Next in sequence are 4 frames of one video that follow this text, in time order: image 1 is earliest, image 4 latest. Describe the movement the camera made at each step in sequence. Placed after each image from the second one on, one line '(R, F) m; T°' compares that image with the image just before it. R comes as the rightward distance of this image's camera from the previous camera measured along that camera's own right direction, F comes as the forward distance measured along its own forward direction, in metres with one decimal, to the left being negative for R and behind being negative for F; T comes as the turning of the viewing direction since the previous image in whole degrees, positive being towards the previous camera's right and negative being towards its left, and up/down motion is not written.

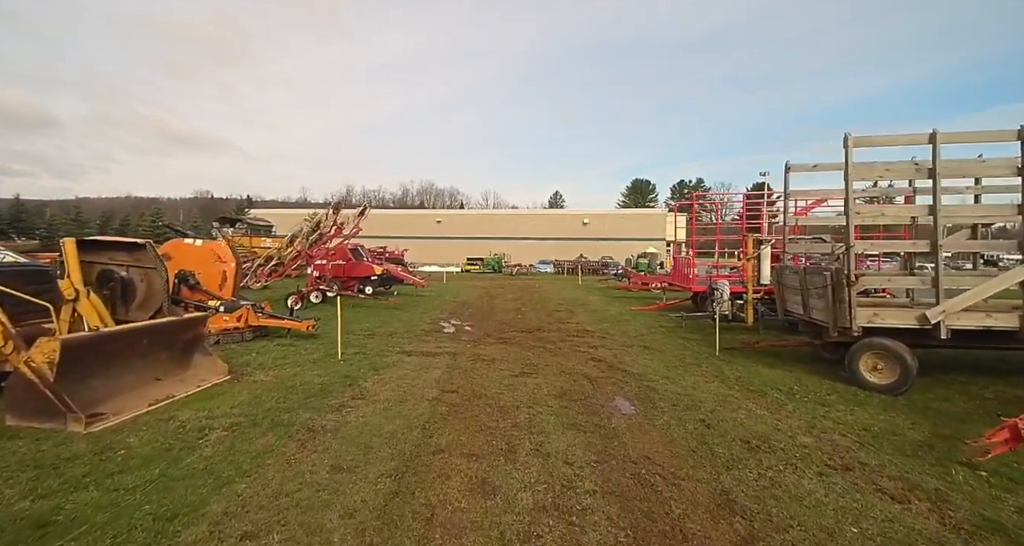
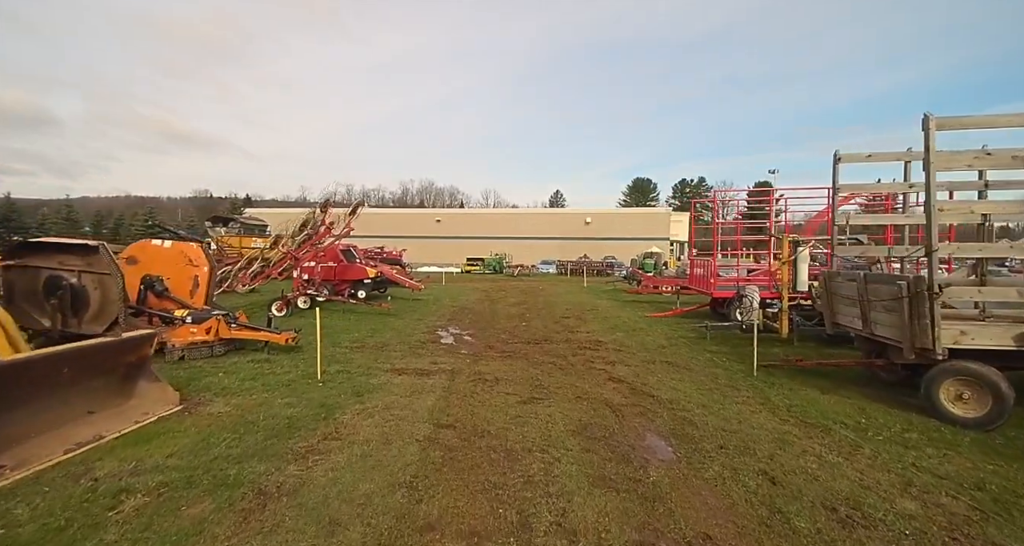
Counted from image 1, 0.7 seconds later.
(-0.1, +1.1) m; 0°
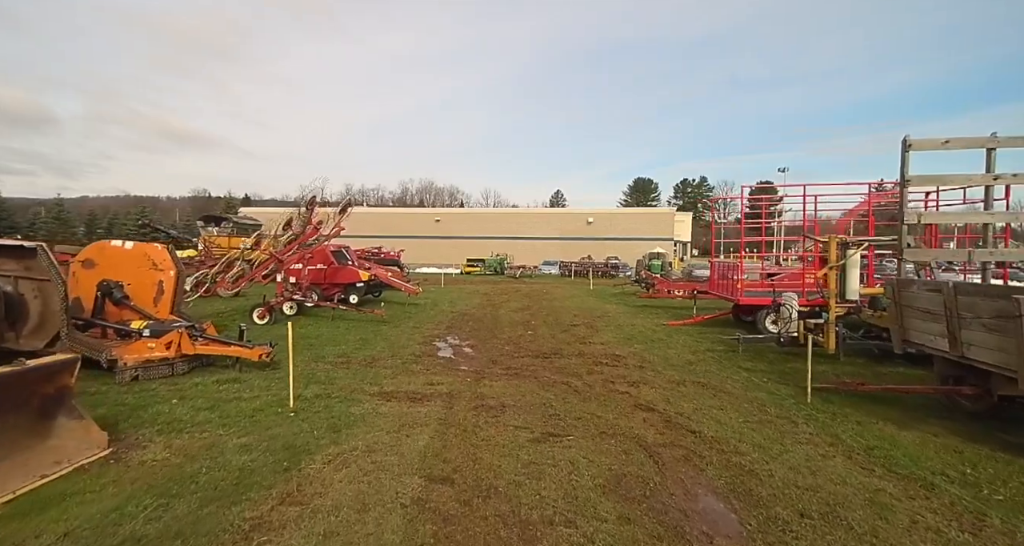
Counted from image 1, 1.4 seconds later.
(-0.1, +1.1) m; 0°
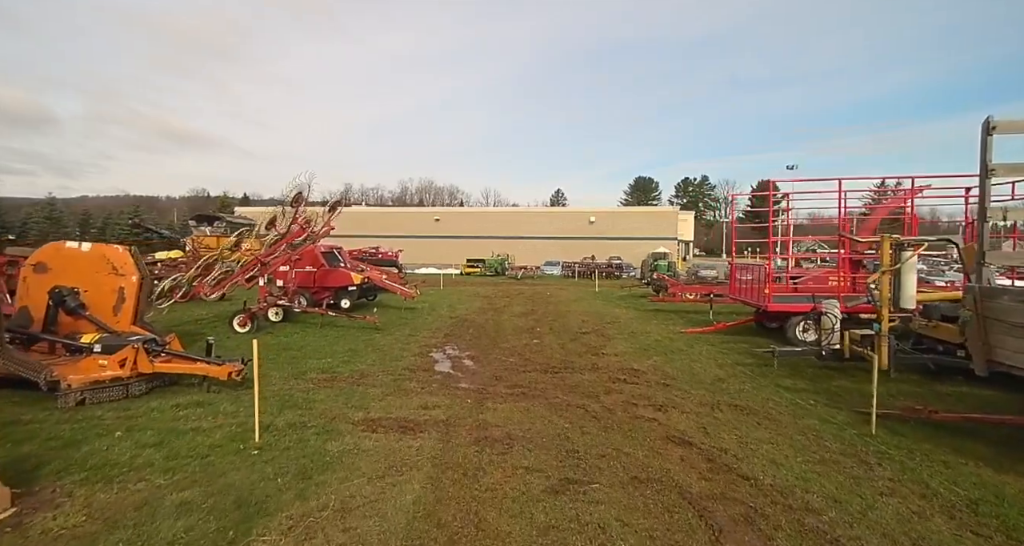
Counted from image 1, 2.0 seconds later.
(-0.1, +0.9) m; 0°
